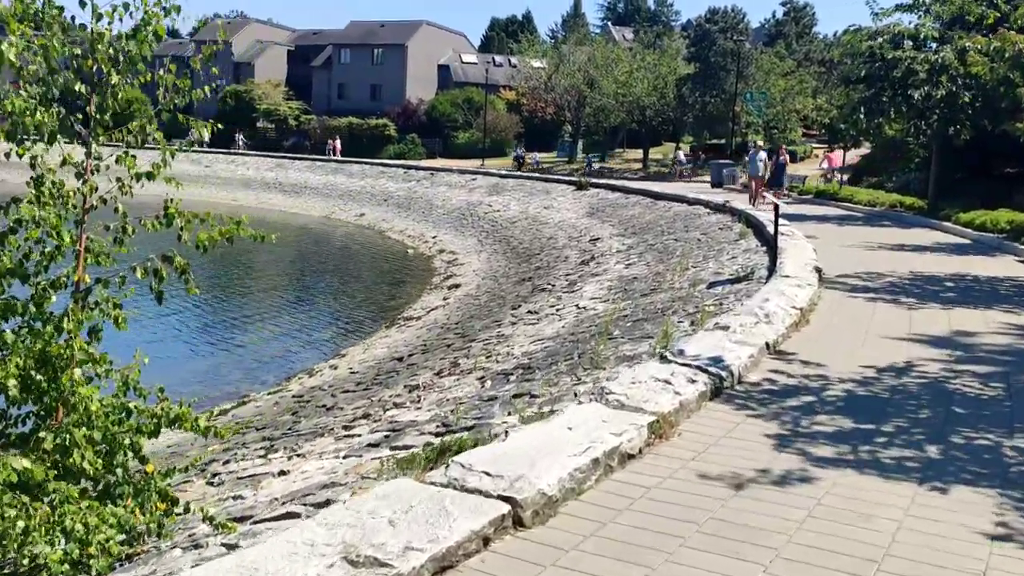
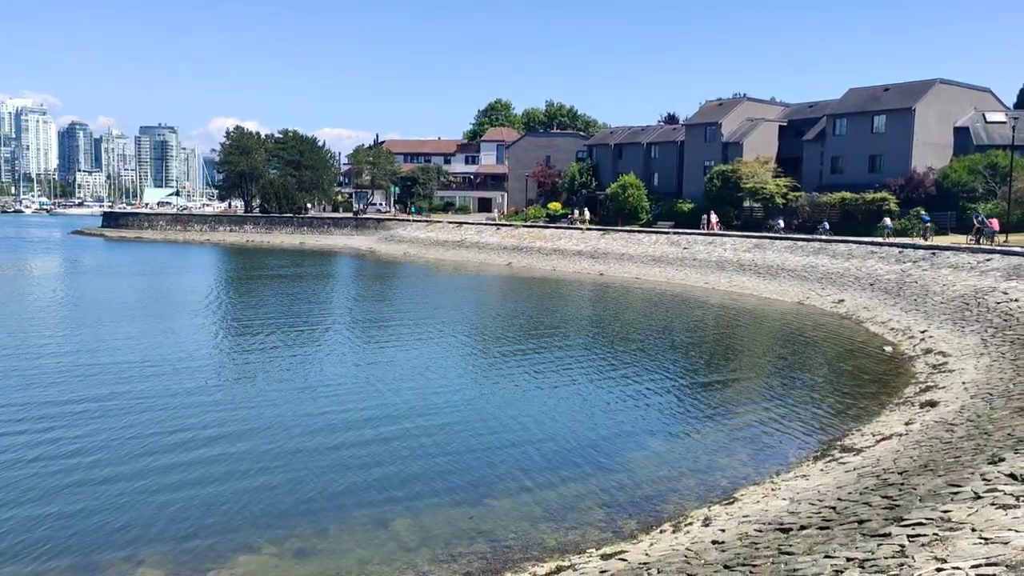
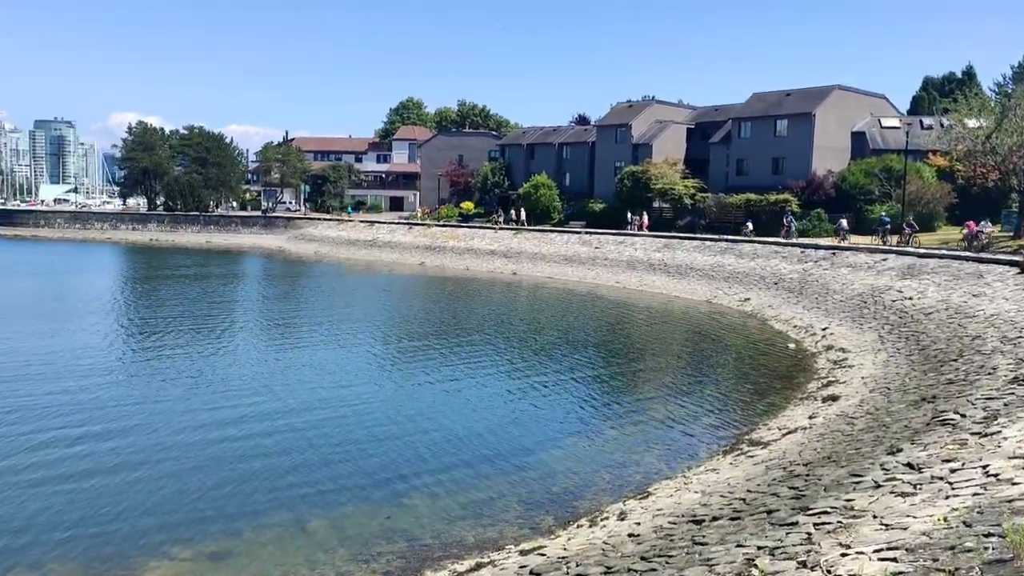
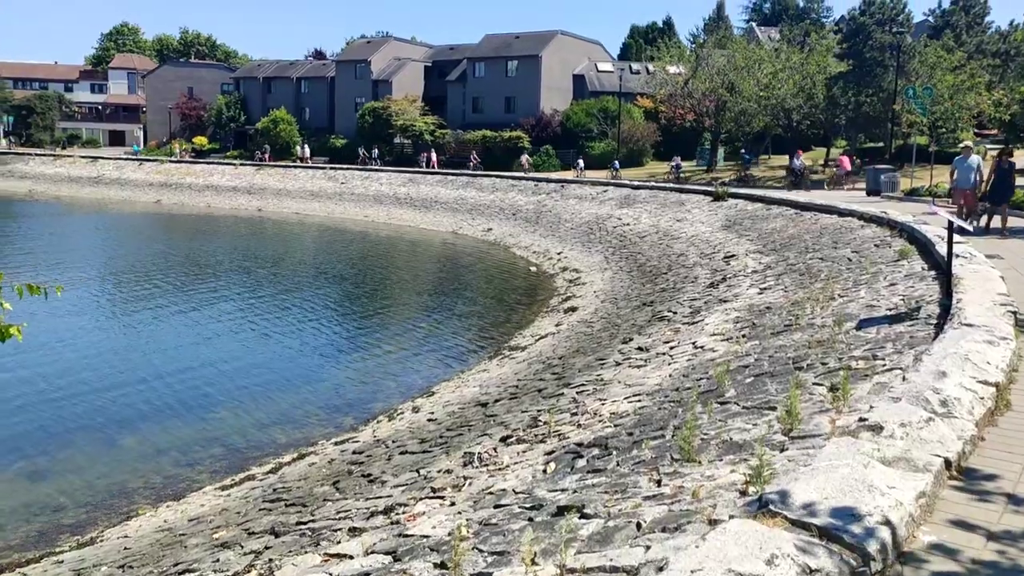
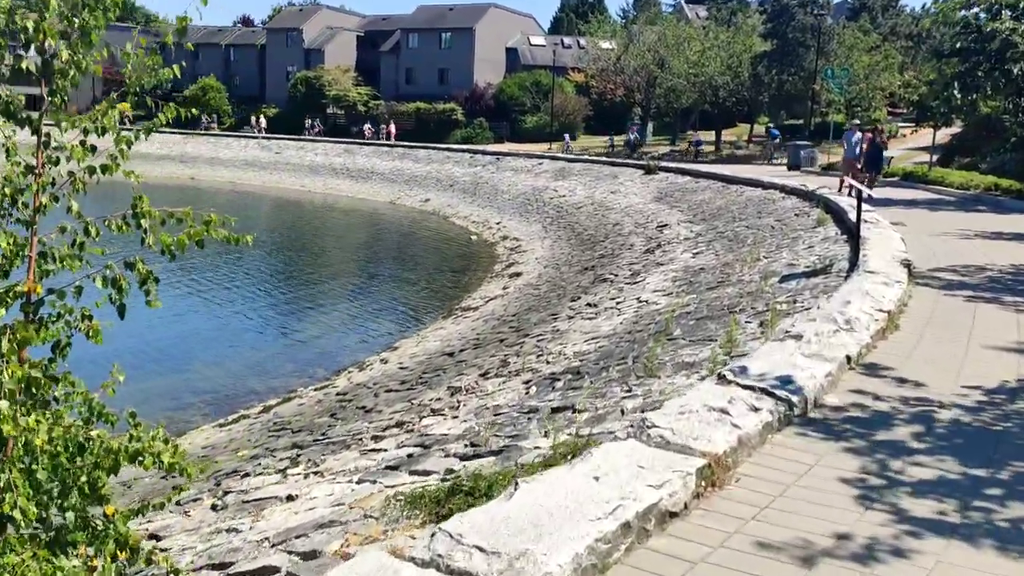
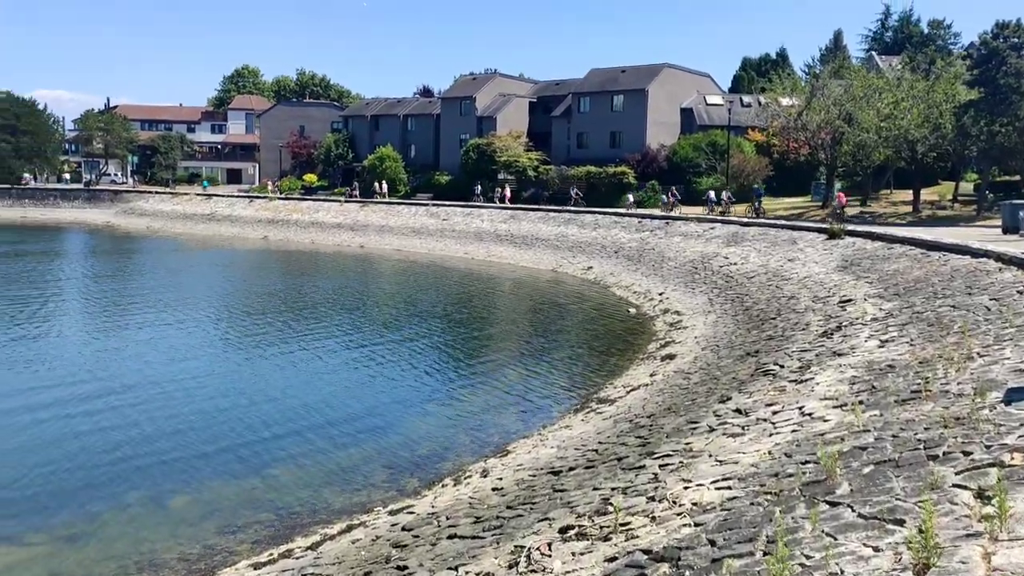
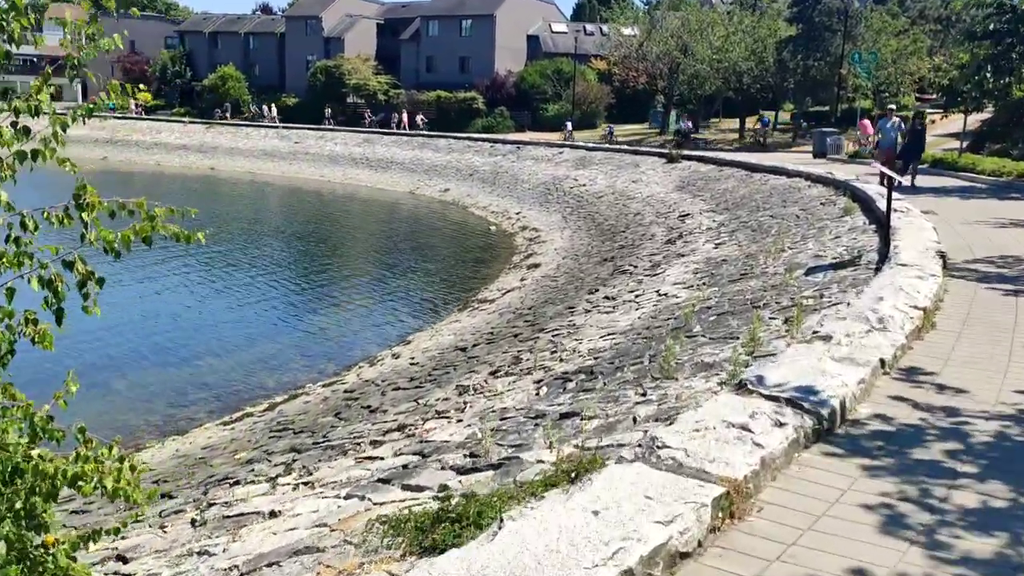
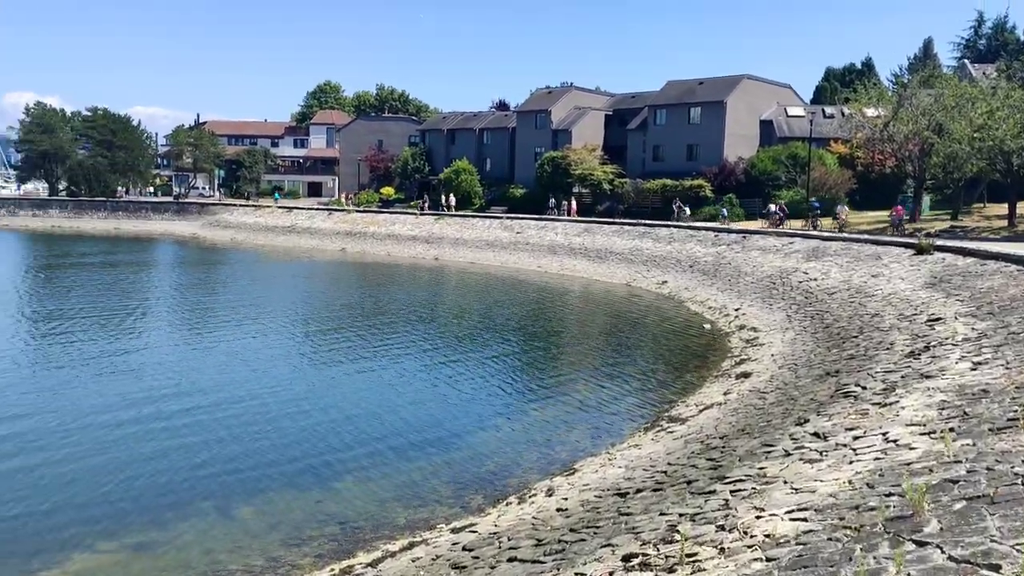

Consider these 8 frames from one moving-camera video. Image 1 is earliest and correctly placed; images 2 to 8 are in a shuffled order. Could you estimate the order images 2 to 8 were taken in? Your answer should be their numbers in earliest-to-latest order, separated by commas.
5, 7, 4, 6, 8, 3, 2
